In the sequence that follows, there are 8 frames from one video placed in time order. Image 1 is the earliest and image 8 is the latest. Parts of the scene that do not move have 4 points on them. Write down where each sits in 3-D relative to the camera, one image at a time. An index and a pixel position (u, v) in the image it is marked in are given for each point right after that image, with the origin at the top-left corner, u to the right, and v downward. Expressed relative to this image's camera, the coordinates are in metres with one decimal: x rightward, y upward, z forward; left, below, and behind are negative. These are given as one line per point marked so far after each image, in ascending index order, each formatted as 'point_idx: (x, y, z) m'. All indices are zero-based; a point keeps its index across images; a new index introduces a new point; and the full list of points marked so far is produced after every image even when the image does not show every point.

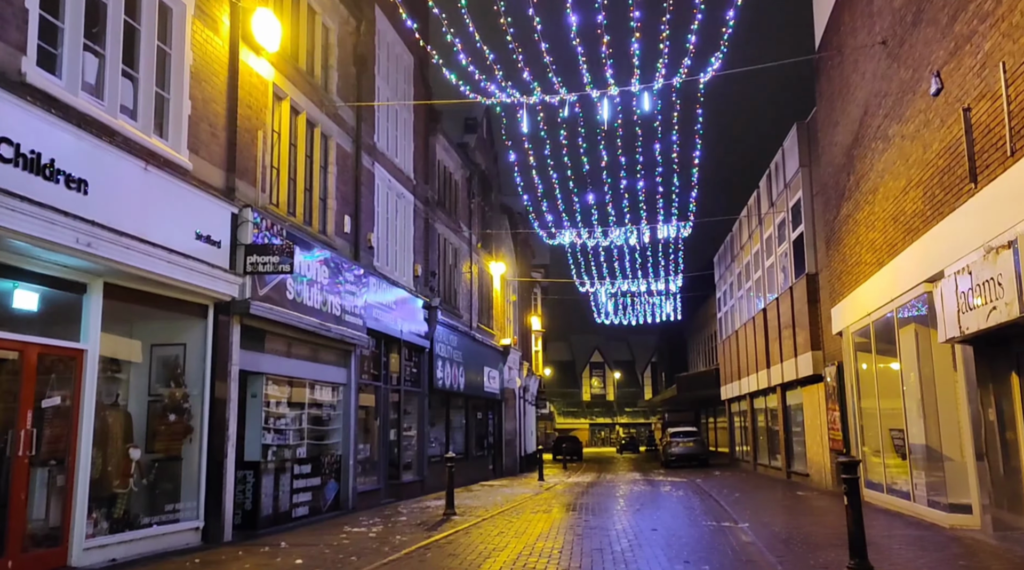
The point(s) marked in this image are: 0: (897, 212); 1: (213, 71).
0: (+5.2, +1.0, +13.1) m
1: (-3.5, +2.5, +11.3) m
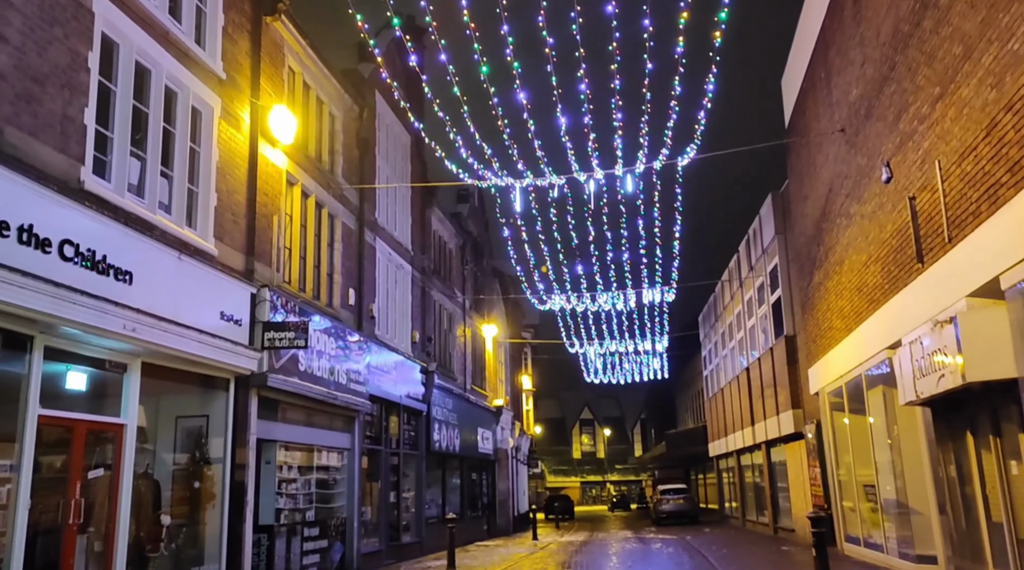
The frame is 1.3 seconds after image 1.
0: (+5.1, 0.0, +14.2) m
1: (-3.5, +1.5, +12.4) m
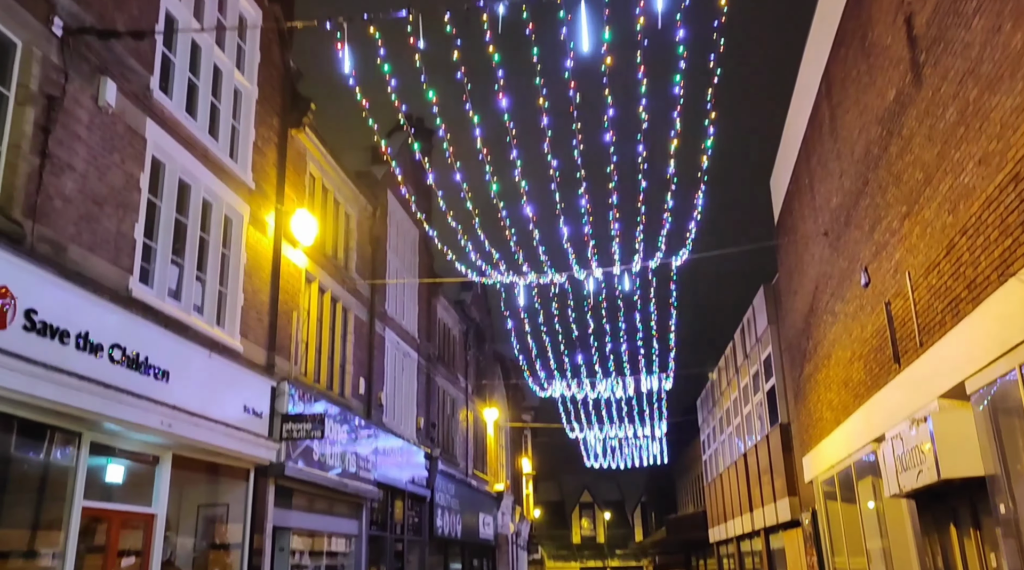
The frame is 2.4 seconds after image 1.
0: (+5.2, -1.4, +15.0) m
1: (-3.5, +0.3, +13.3) m
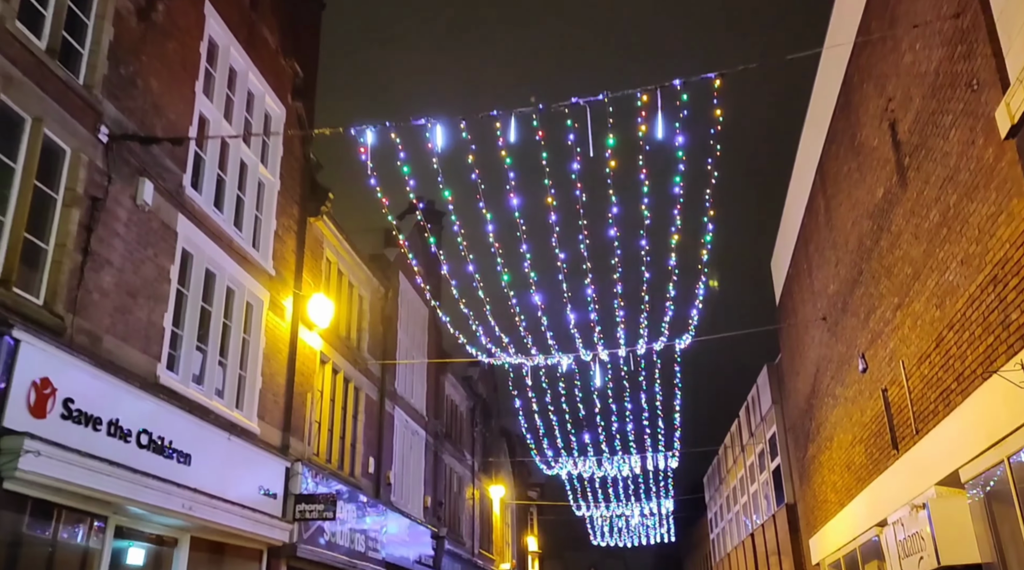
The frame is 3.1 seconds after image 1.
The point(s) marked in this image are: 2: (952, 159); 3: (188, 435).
0: (+5.3, -2.8, +15.3) m
1: (-3.3, -0.9, +13.8) m
2: (+3.7, +1.1, +8.2) m
3: (-3.6, -1.7, +10.7) m
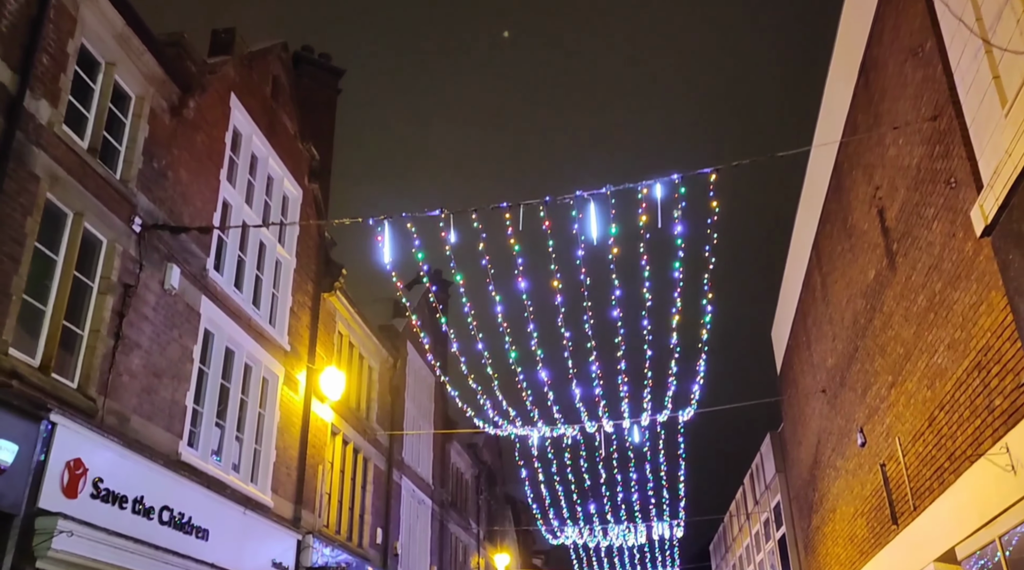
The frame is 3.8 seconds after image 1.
0: (+5.4, -4.0, +15.5) m
1: (-3.2, -2.0, +14.2) m
2: (+3.8, +0.3, +8.7) m
3: (-3.5, -2.6, +11.0) m
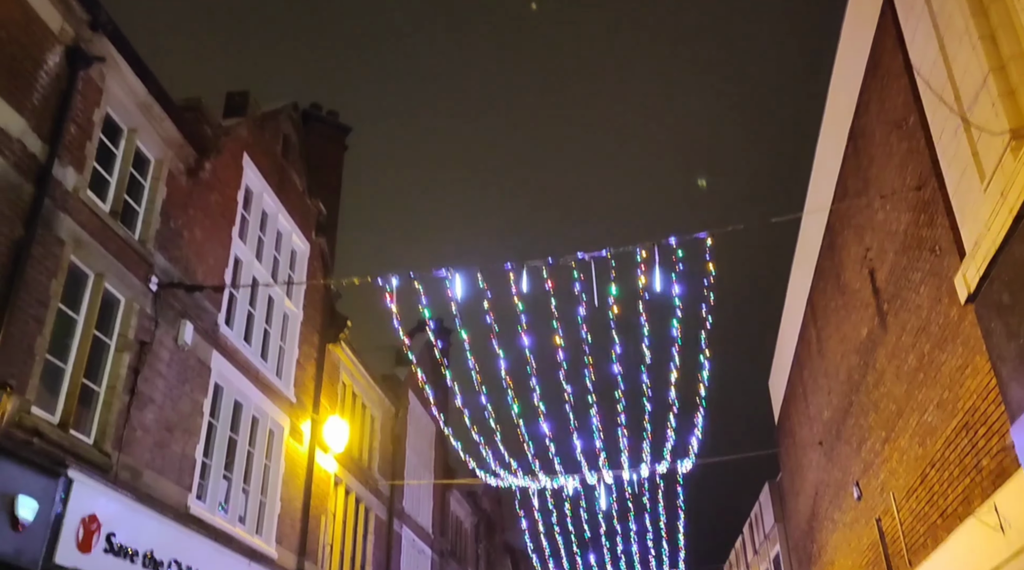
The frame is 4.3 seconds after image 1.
0: (+5.4, -4.9, +15.7) m
1: (-3.2, -2.8, +14.4) m
2: (+3.8, -0.2, +9.0) m
3: (-3.5, -3.2, +11.2) m
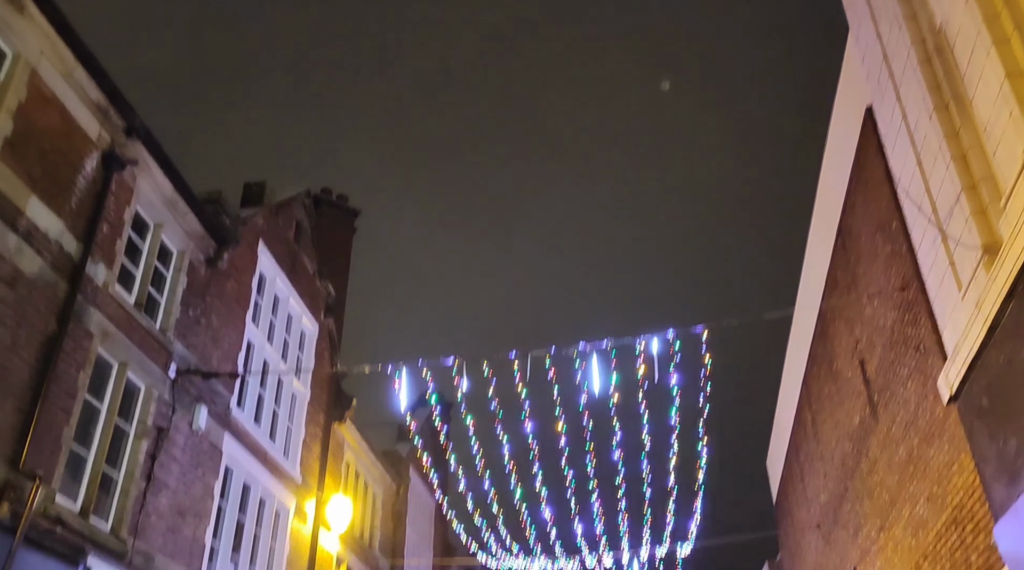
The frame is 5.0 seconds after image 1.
0: (+5.4, -6.3, +15.7) m
1: (-3.2, -4.0, +14.6) m
2: (+3.9, -1.2, +9.4) m
3: (-3.4, -4.2, +11.4) m
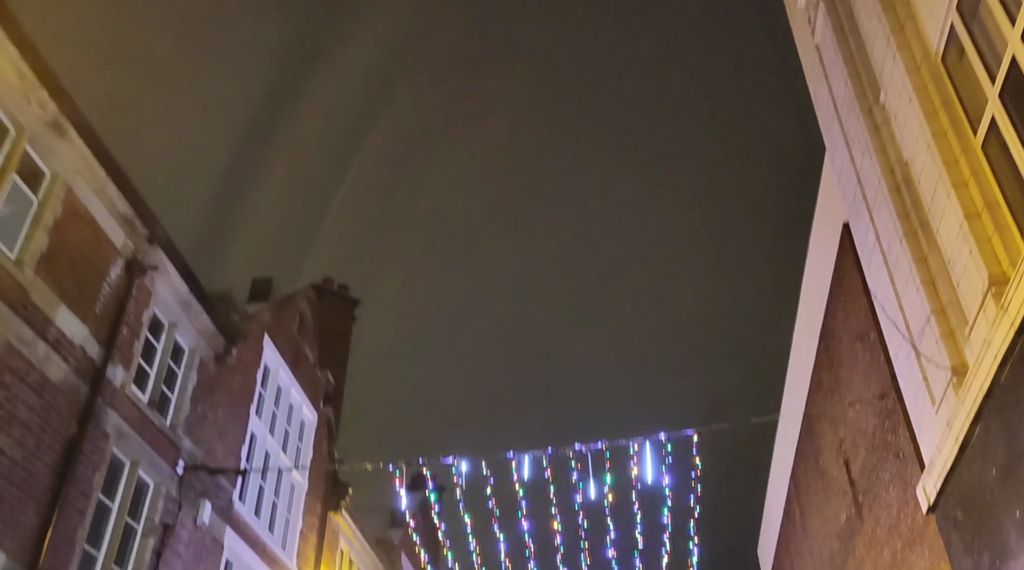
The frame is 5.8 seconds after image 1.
0: (+5.3, -7.9, +15.6) m
1: (-3.3, -5.4, +14.7) m
2: (+3.8, -2.3, +9.7) m
3: (-3.5, -5.3, +11.5) m
